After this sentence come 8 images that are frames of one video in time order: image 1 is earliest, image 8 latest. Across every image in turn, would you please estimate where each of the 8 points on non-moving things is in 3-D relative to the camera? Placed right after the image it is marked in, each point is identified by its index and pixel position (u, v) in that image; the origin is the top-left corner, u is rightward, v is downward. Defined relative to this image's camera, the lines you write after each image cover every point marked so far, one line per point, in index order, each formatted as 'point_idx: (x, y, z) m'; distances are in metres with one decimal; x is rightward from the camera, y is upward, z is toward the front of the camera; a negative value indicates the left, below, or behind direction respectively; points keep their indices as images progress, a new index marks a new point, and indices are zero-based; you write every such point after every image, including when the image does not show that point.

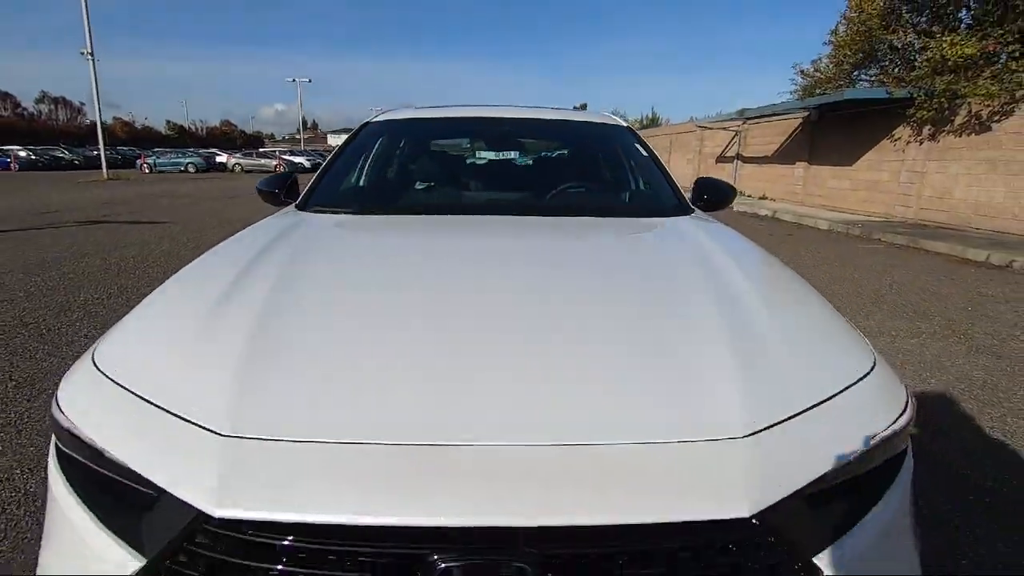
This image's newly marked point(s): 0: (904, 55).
0: (+9.7, +5.8, +13.5) m
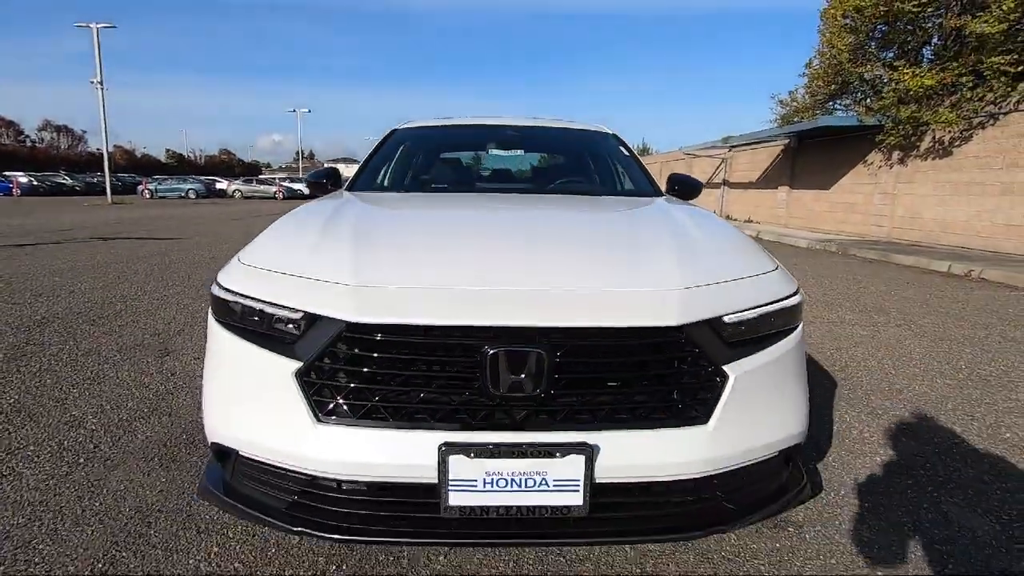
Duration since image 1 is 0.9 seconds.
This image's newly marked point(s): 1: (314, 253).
0: (+9.7, +5.4, +14.6) m
1: (-0.7, +0.1, +2.0) m
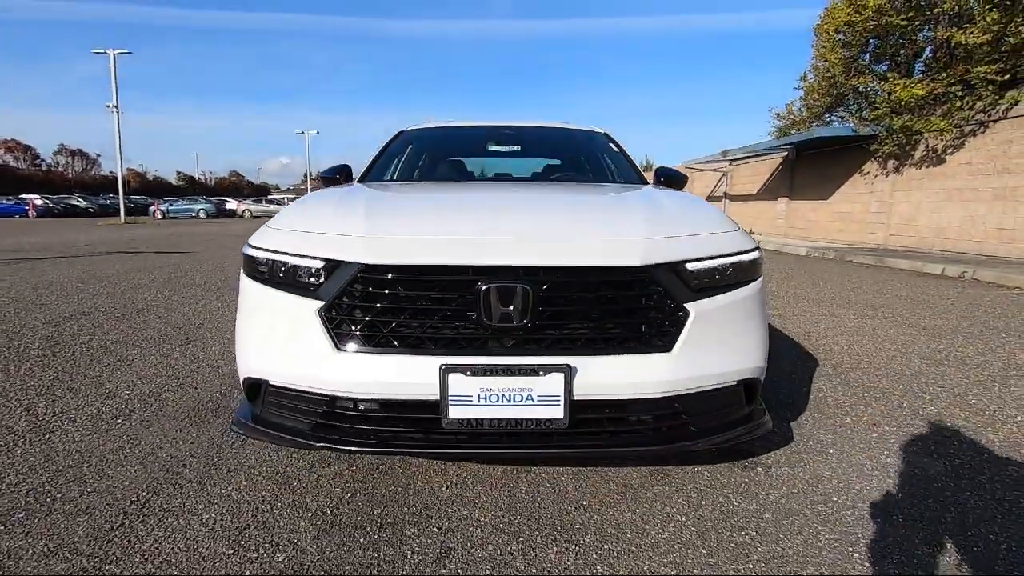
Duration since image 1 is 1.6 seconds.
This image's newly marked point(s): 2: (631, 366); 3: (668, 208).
0: (+9.7, +5.2, +15.0) m
1: (-0.7, +0.3, +2.3) m
2: (+0.4, -0.3, +1.9) m
3: (+0.7, +0.4, +2.6) m
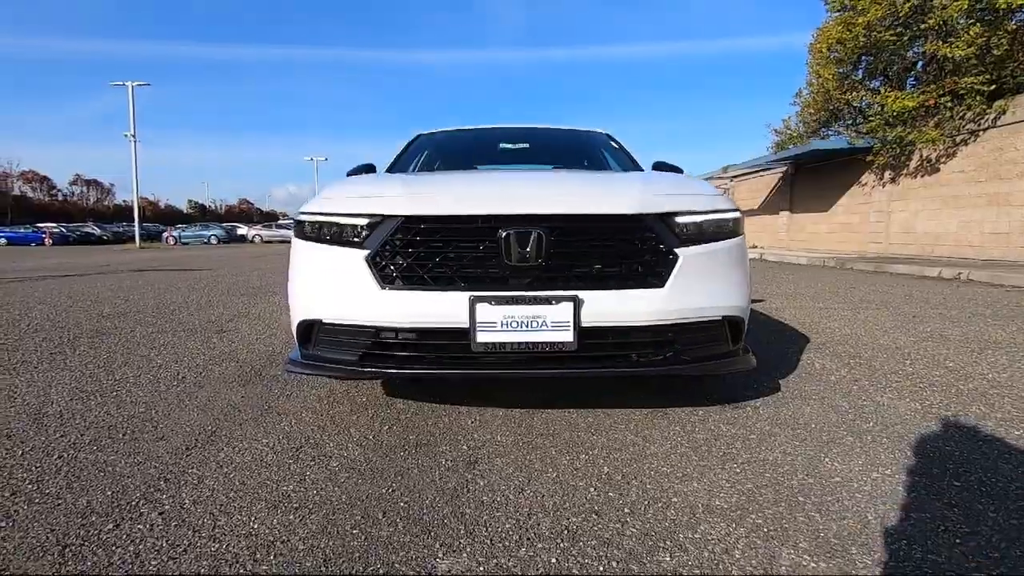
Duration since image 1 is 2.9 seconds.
0: (+9.9, +5.0, +15.4) m
1: (-0.7, +0.5, +2.7) m
2: (+0.5, 0.0, +2.3) m
3: (+0.8, +0.6, +3.0) m
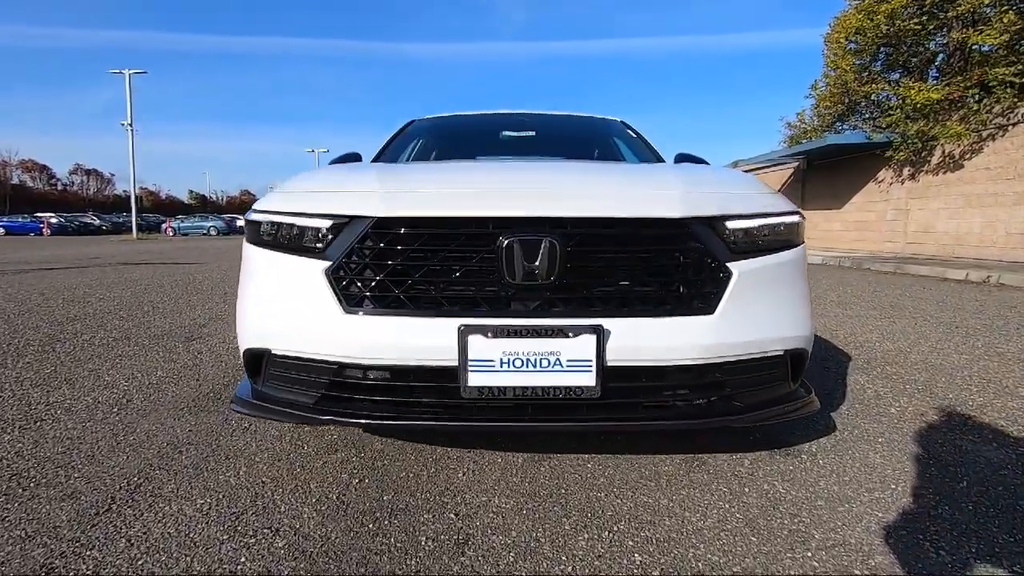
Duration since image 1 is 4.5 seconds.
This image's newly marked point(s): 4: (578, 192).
0: (+10.0, +5.0, +14.8) m
1: (-0.7, +0.4, +2.1) m
2: (+0.5, -0.1, +1.7) m
3: (+0.8, +0.5, +2.4) m
4: (+0.2, +0.3, +1.8) m
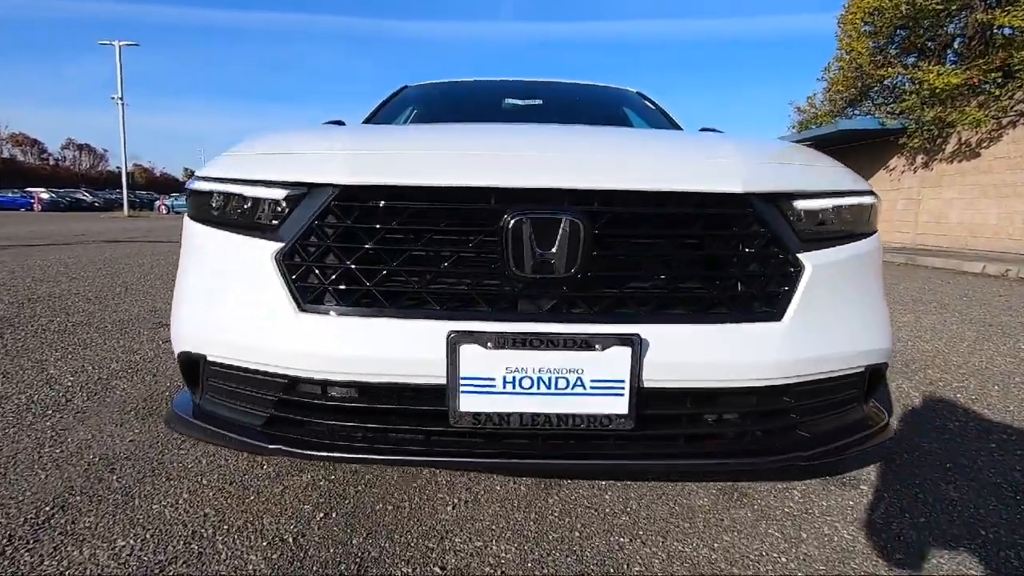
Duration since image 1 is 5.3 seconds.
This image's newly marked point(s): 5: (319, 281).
0: (+10.0, +5.2, +14.3) m
1: (-0.6, +0.5, +1.7) m
2: (+0.5, -0.1, +1.3) m
3: (+0.9, +0.5, +2.0) m
4: (+0.2, +0.3, +1.4) m
5: (-0.5, 0.0, +1.4) m
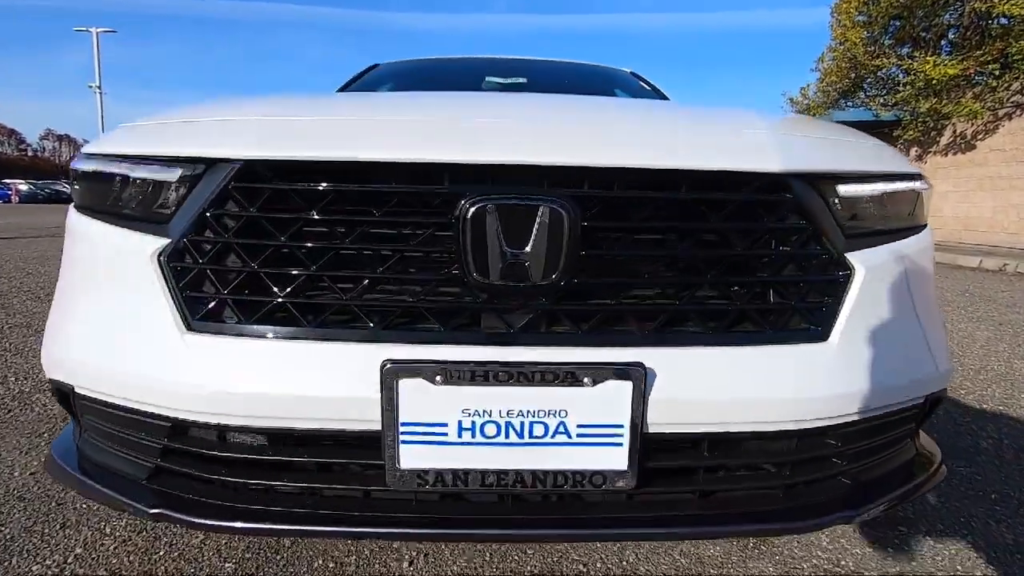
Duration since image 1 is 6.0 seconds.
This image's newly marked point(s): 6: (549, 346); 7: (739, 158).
0: (+9.7, +5.3, +14.1) m
1: (-0.7, +0.4, +1.3) m
2: (+0.4, -0.1, +1.0) m
3: (+0.8, +0.5, +1.7) m
4: (+0.2, +0.3, +1.0) m
5: (-0.6, 0.0, +1.0) m
6: (+0.1, -0.1, +1.0) m
7: (+0.4, +0.2, +1.0) m
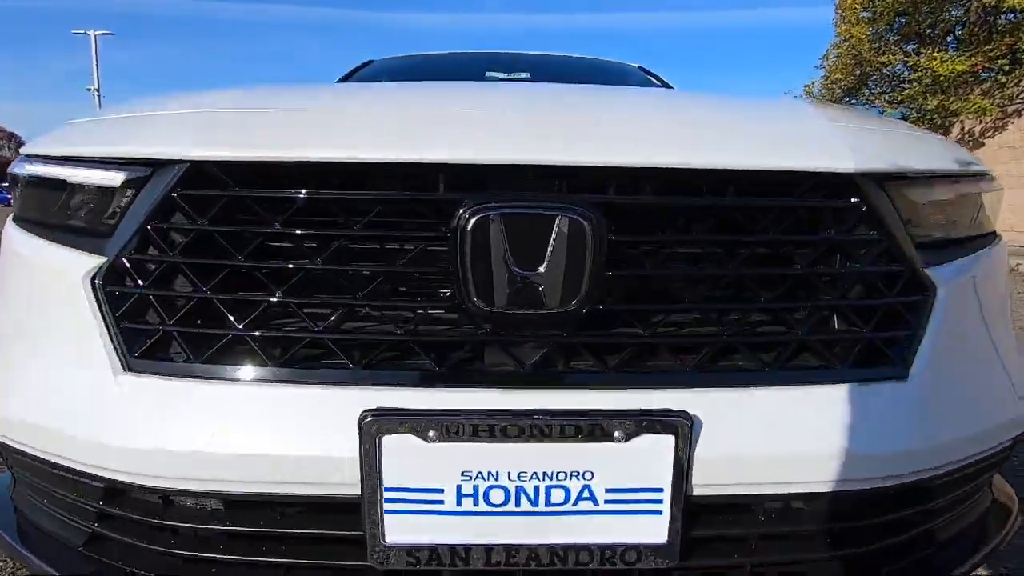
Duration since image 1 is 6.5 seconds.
0: (+9.7, +5.4, +13.9) m
1: (-0.7, +0.4, +1.2) m
2: (+0.5, -0.2, +0.8) m
3: (+0.8, +0.5, +1.5) m
4: (+0.2, +0.3, +0.9) m
5: (-0.5, 0.0, +0.8) m
6: (+0.1, -0.1, +0.8) m
7: (+0.4, +0.2, +0.8) m
